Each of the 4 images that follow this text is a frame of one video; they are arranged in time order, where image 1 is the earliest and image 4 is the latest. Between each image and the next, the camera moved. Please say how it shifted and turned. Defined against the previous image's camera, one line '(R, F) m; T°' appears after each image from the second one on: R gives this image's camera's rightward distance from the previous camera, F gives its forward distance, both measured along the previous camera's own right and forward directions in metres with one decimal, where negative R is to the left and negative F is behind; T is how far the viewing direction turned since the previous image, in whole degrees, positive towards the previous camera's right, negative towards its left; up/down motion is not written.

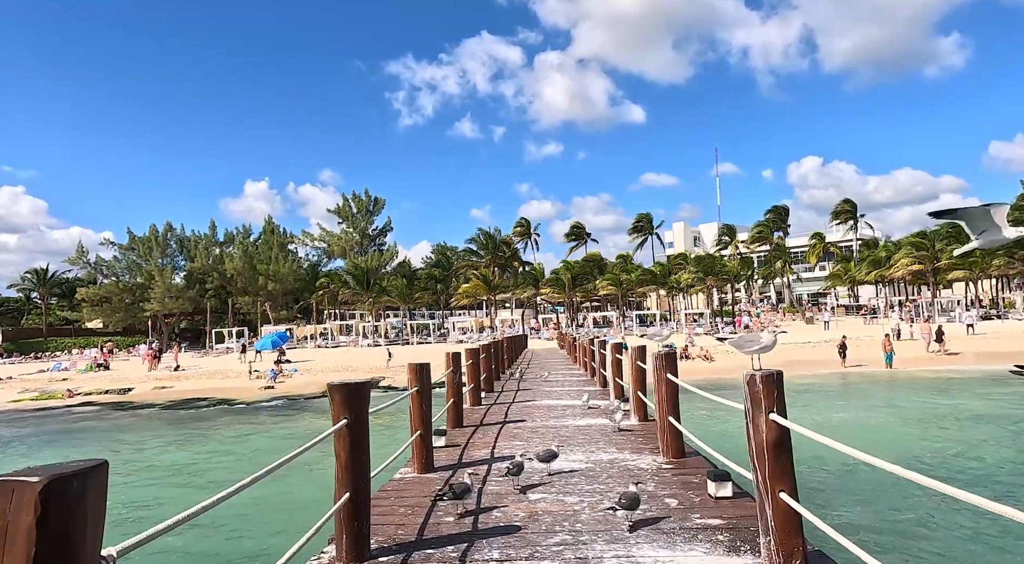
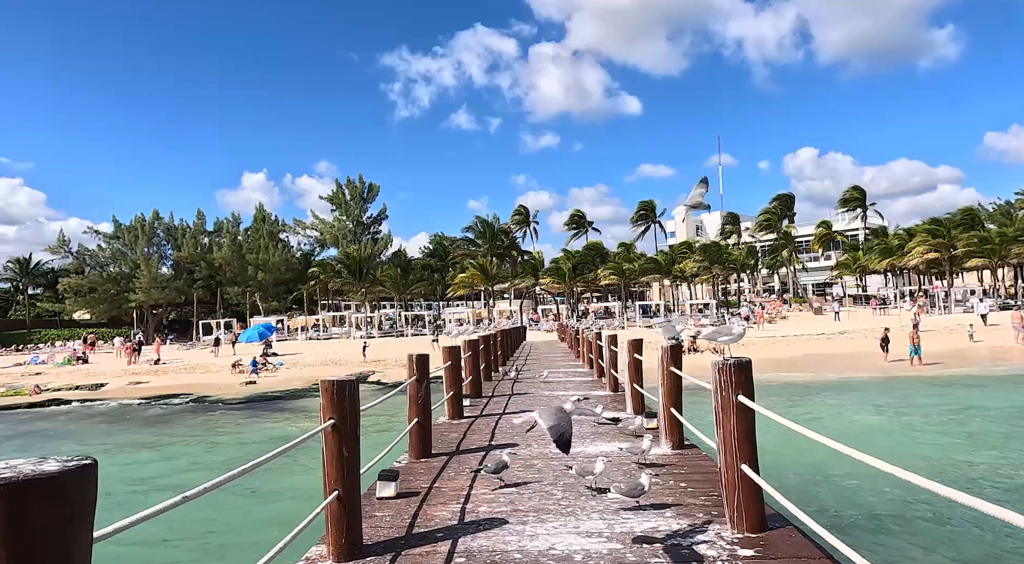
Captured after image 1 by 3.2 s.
(+0.1, +1.9) m; 0°
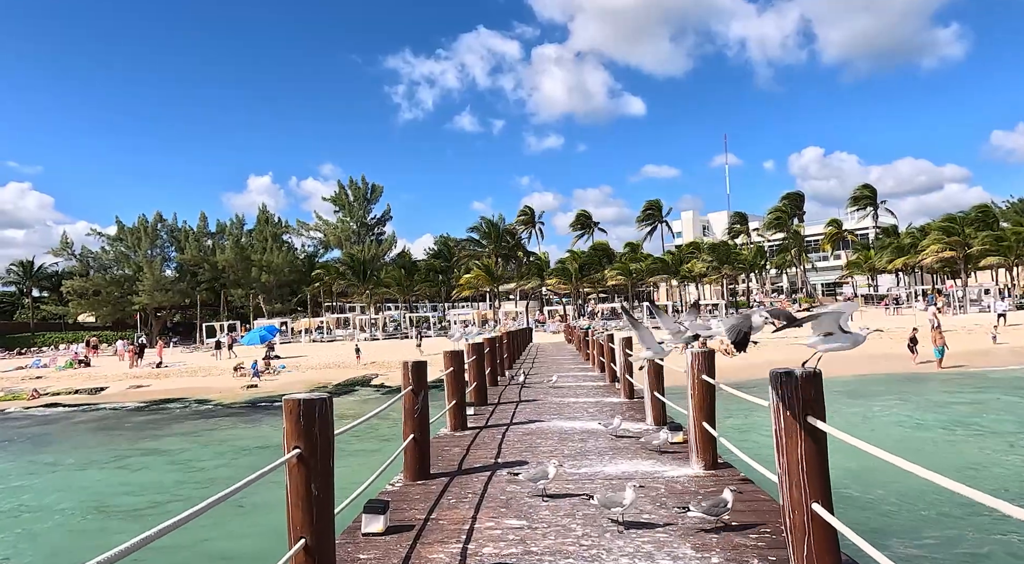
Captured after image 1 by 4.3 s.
(0.0, +0.6) m; 0°
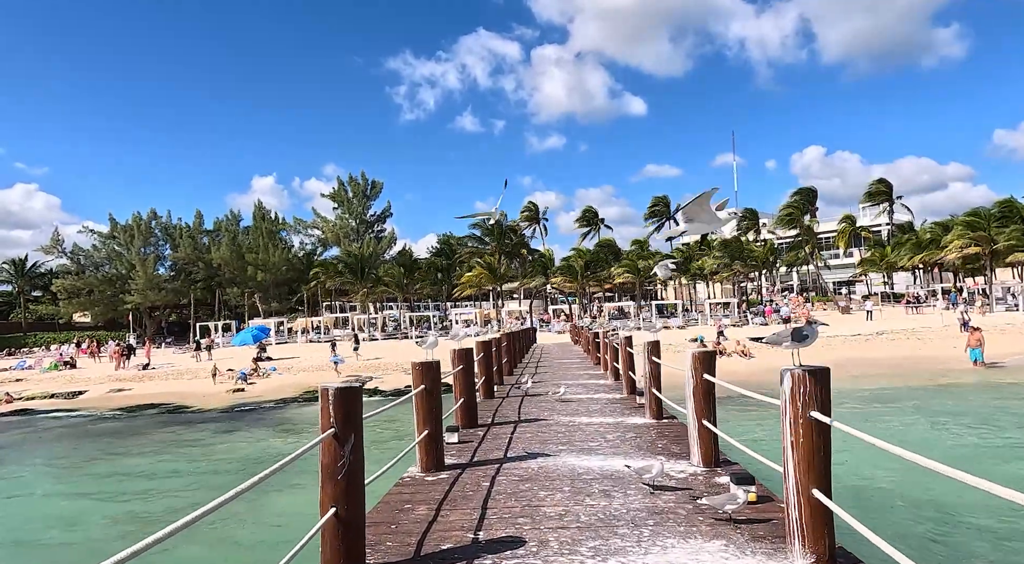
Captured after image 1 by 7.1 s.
(+0.1, +1.7) m; 0°
